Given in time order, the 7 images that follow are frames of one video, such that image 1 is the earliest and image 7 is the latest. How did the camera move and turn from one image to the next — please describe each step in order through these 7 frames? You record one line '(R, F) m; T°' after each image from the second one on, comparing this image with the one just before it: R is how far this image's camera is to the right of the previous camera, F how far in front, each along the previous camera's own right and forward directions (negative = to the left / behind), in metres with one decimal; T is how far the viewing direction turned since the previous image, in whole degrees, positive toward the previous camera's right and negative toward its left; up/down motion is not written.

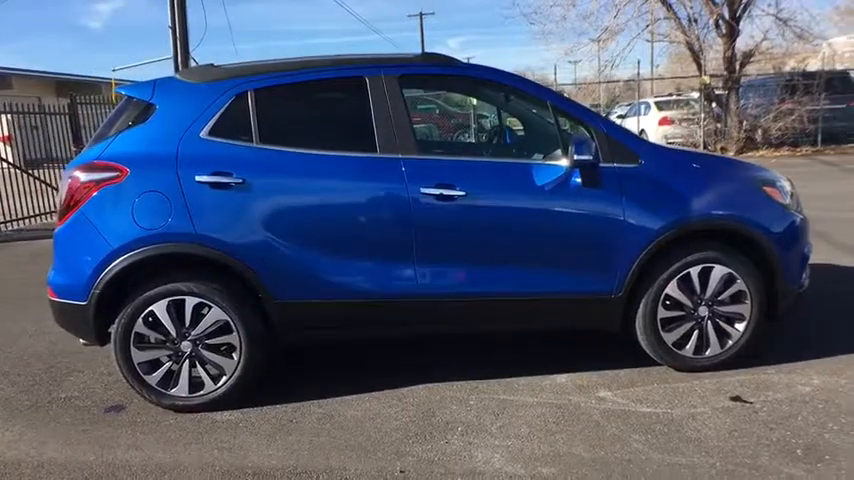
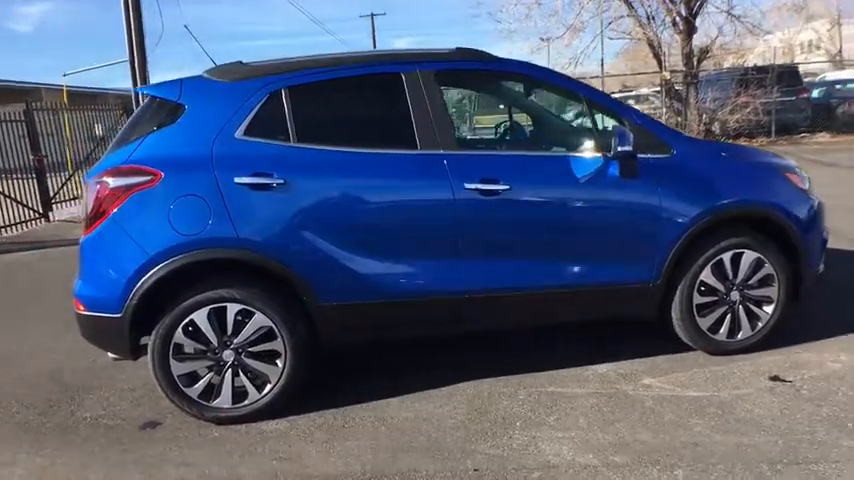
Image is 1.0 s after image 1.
(-0.6, +0.1) m; +5°
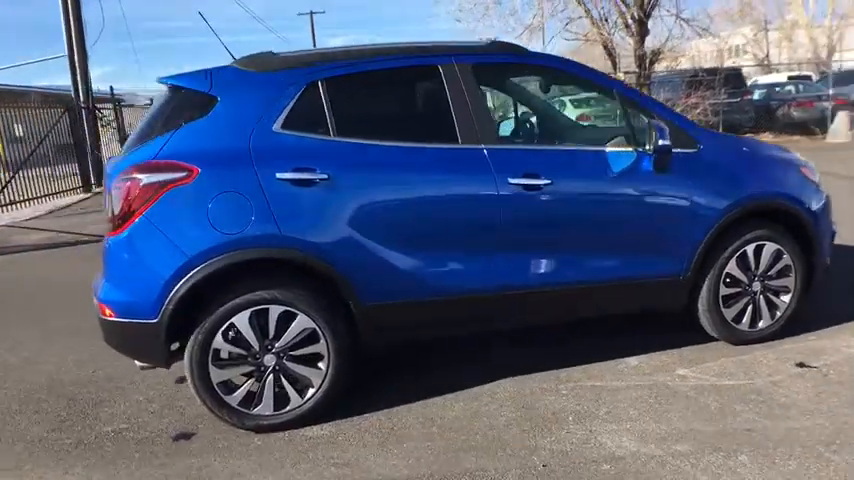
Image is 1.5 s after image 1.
(-0.7, +0.1) m; +6°
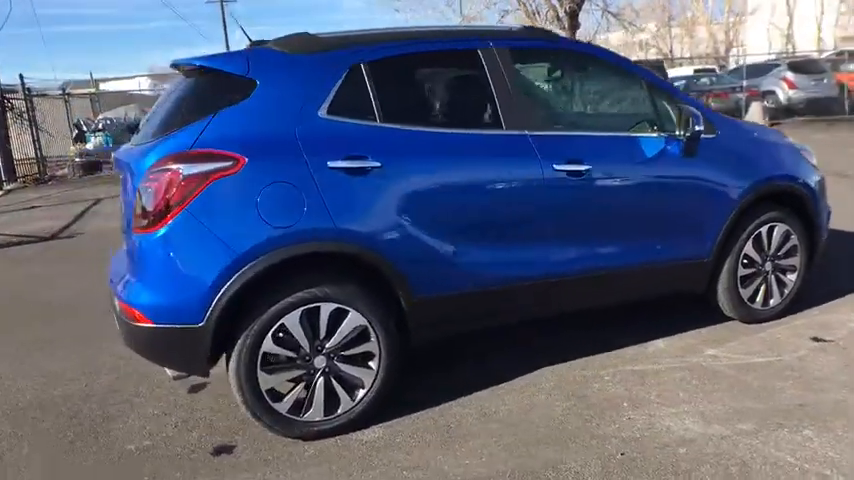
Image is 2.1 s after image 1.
(-0.8, +0.2) m; +9°
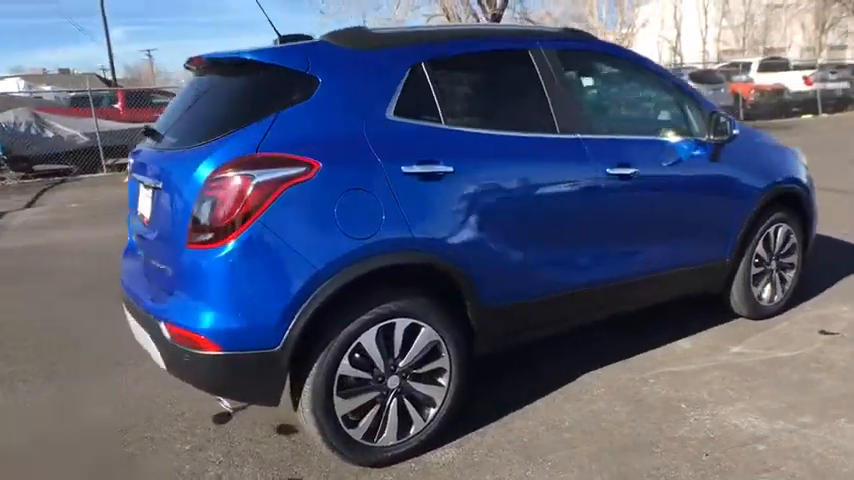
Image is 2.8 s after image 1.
(-0.9, +0.3) m; +10°
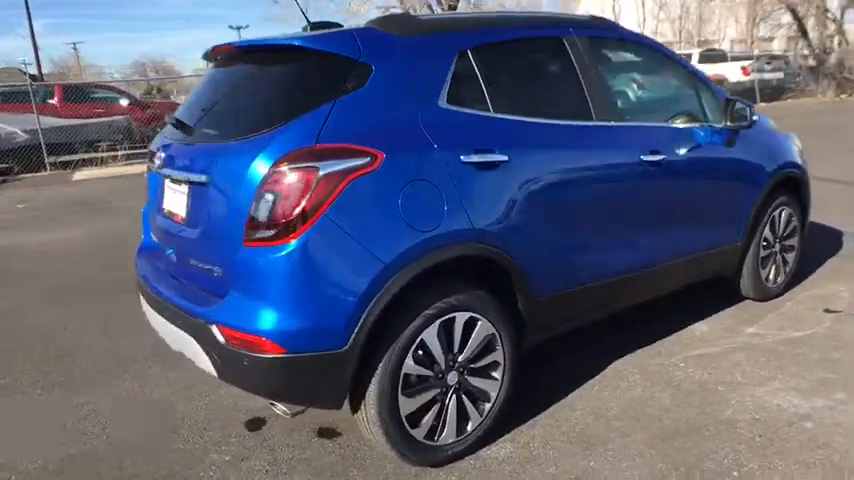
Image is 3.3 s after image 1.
(-0.6, +0.1) m; +6°
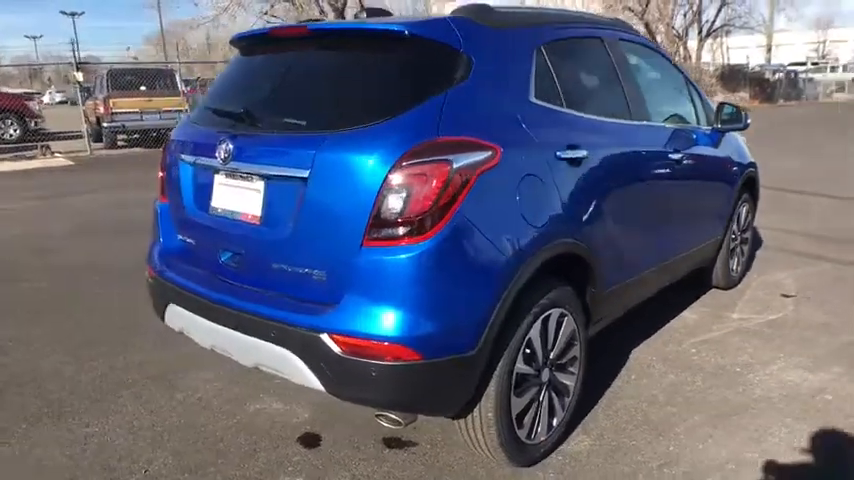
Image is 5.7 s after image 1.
(-1.2, +0.2) m; +14°
